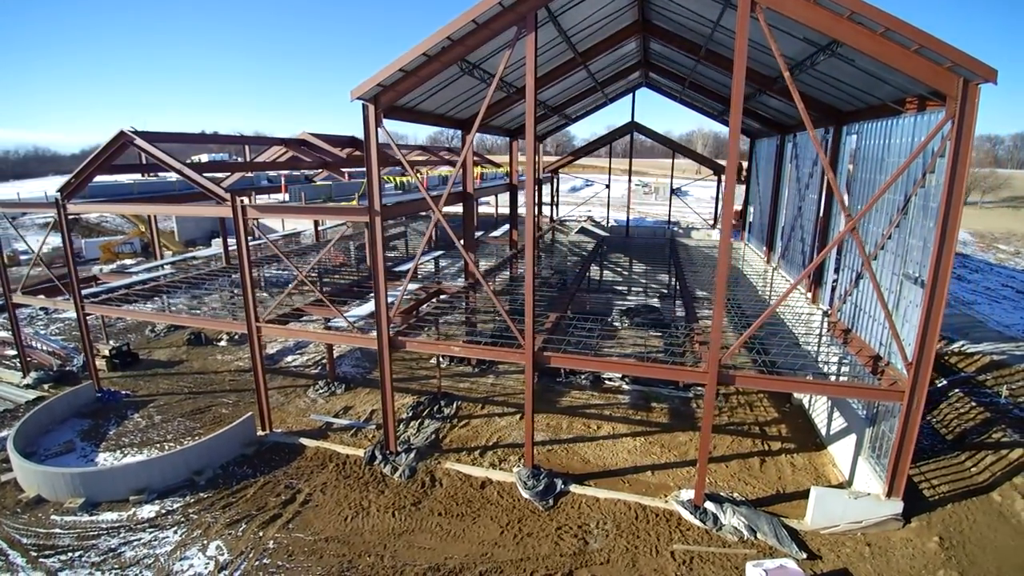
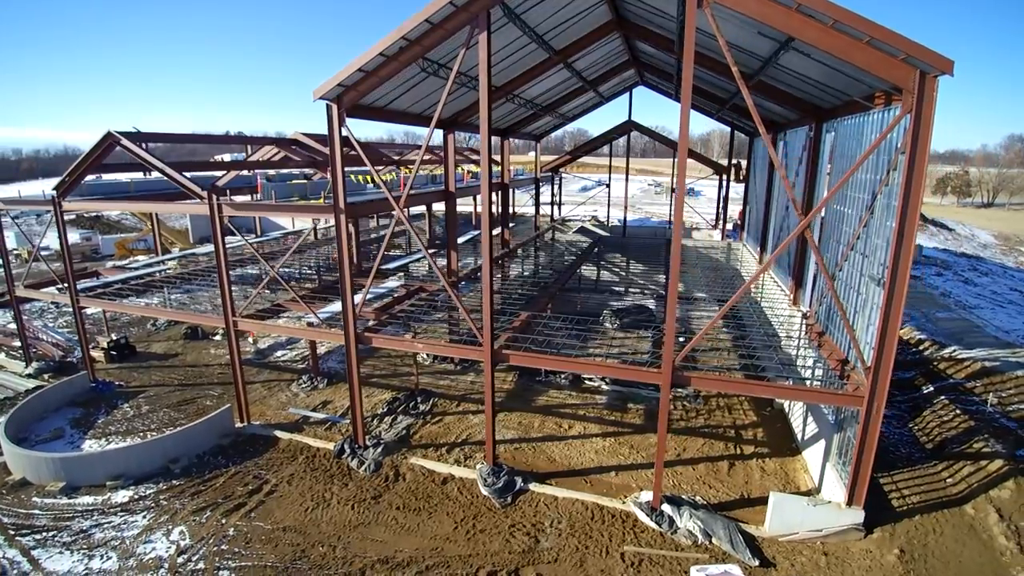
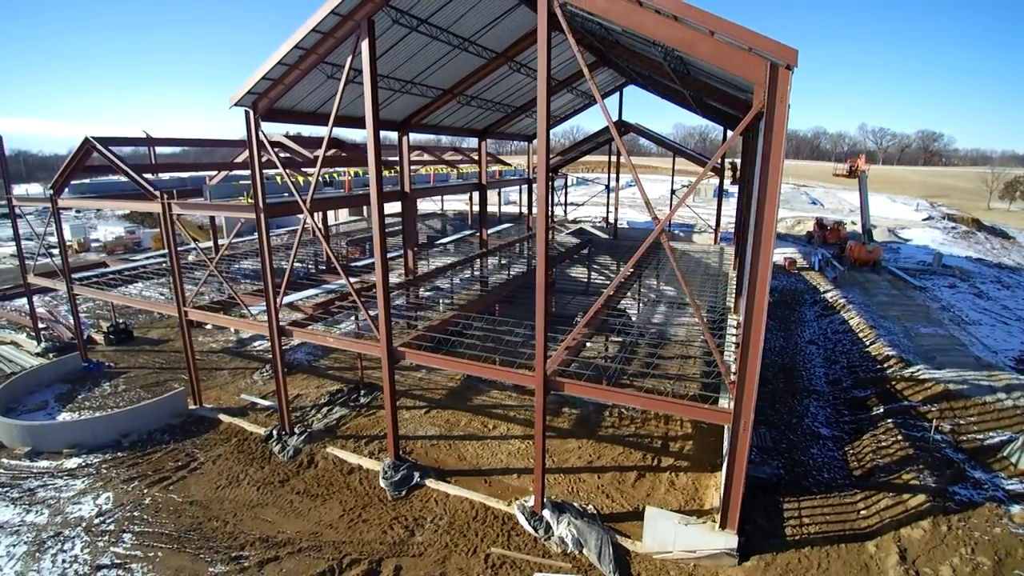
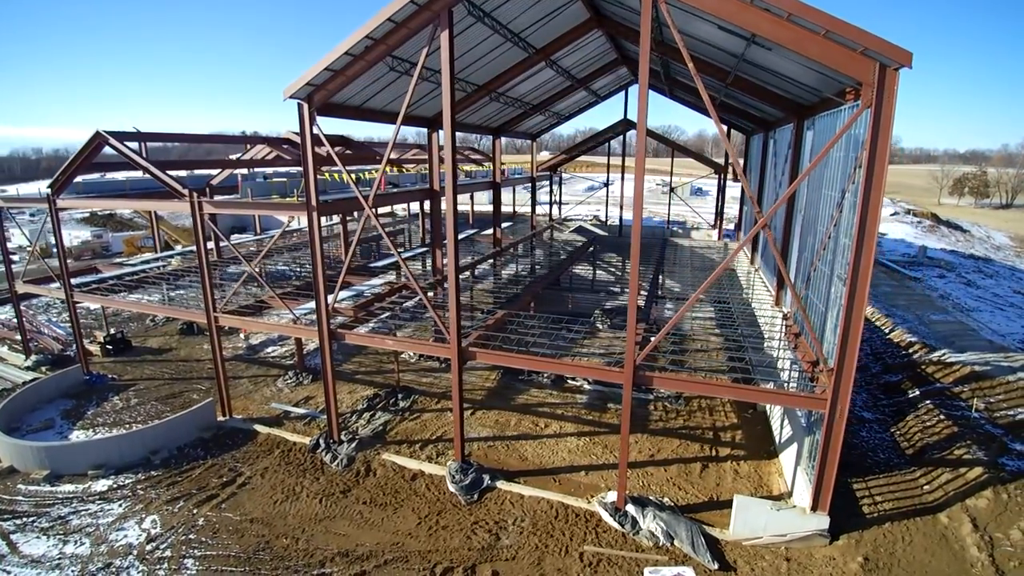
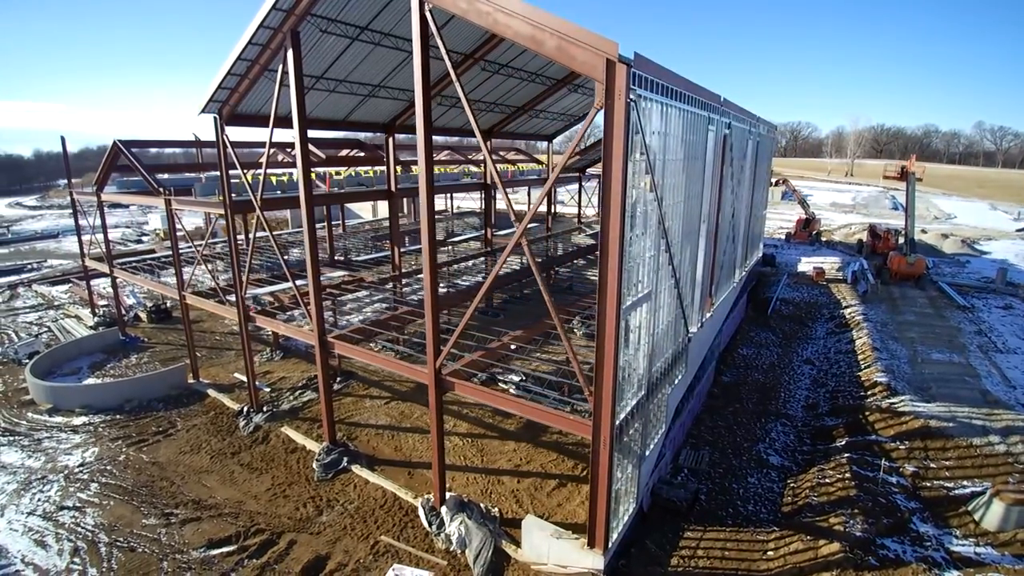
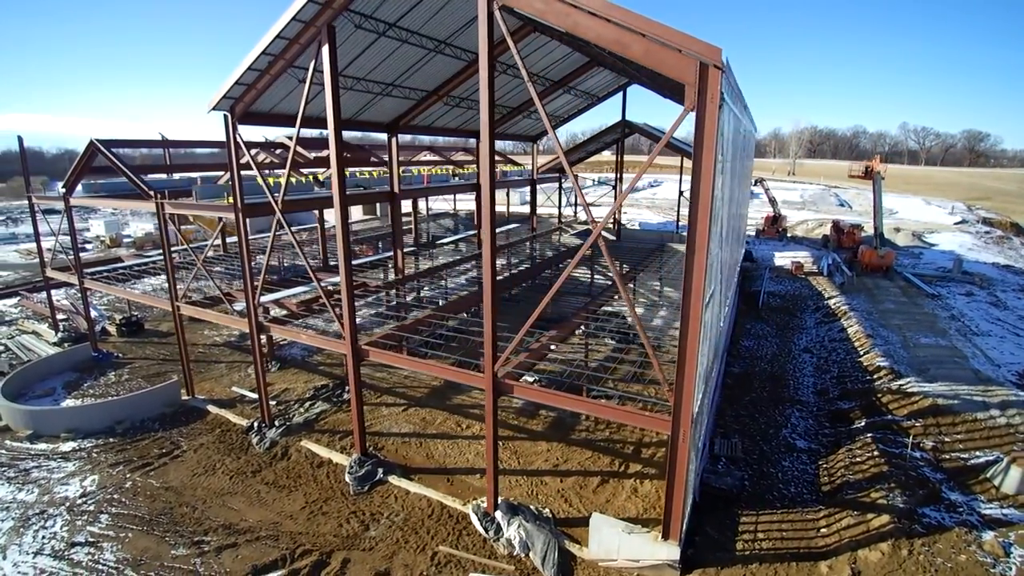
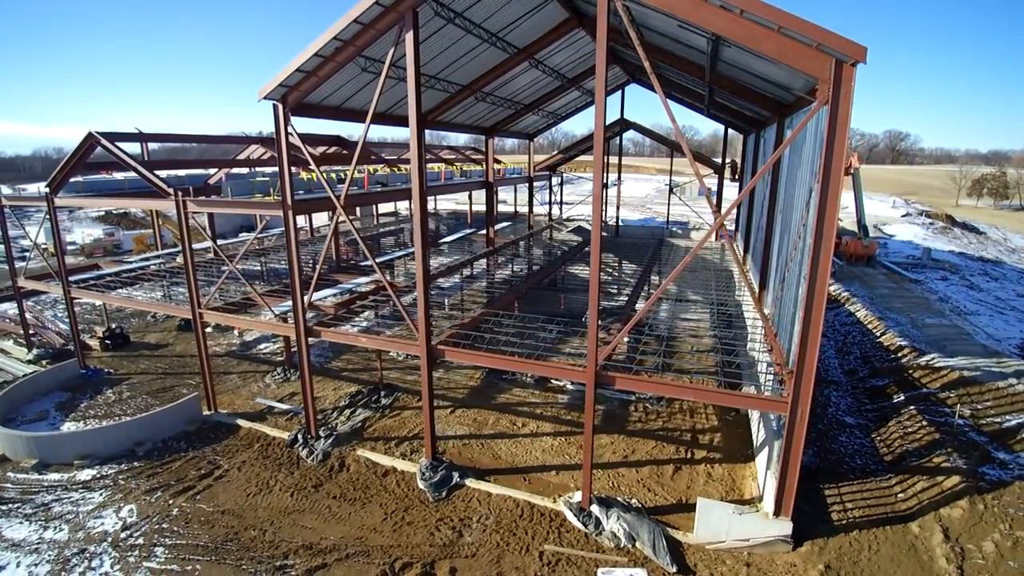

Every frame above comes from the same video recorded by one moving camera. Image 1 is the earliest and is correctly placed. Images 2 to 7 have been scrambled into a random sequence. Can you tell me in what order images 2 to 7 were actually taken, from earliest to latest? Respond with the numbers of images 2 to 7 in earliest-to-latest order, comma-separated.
2, 4, 7, 3, 6, 5
